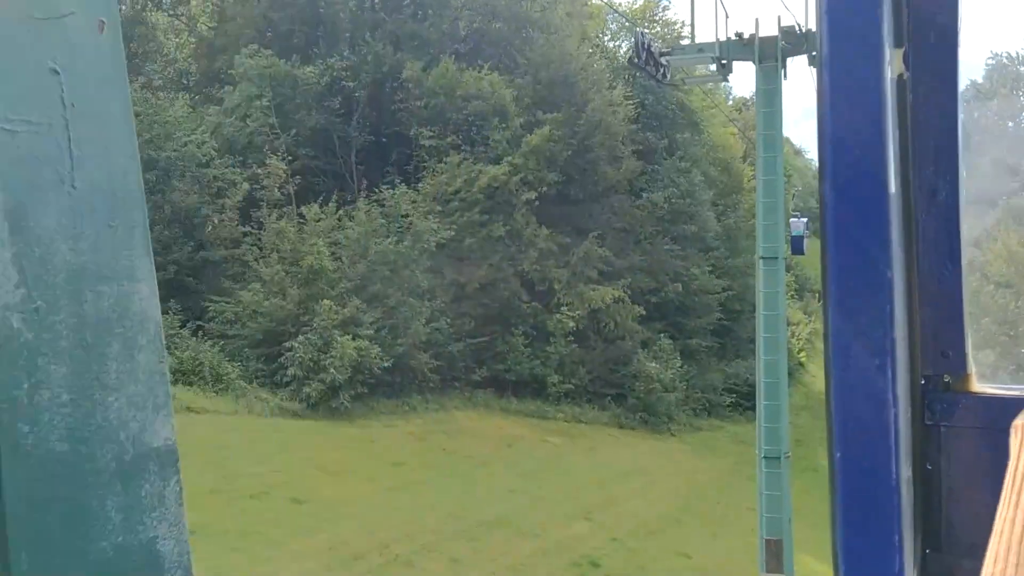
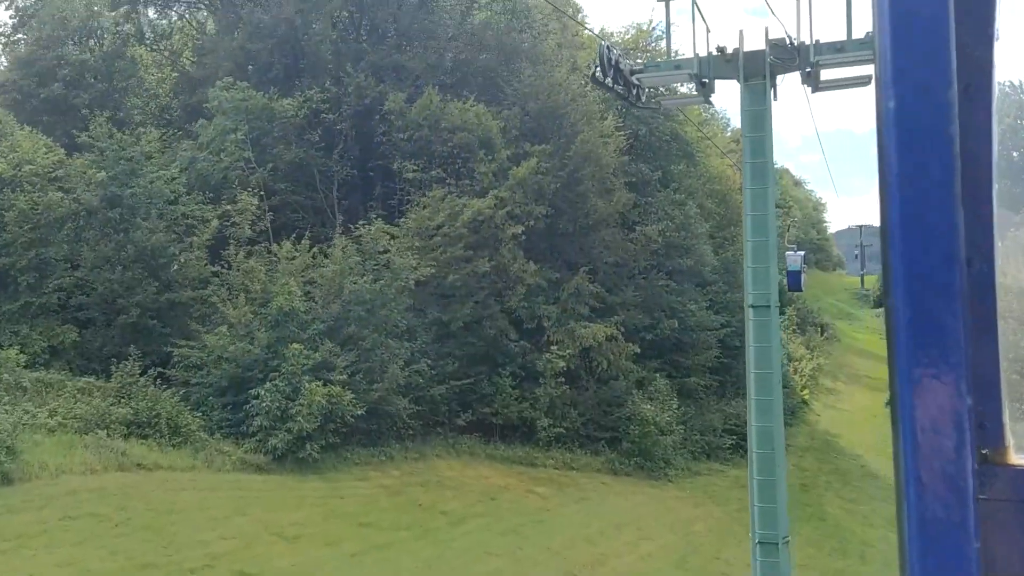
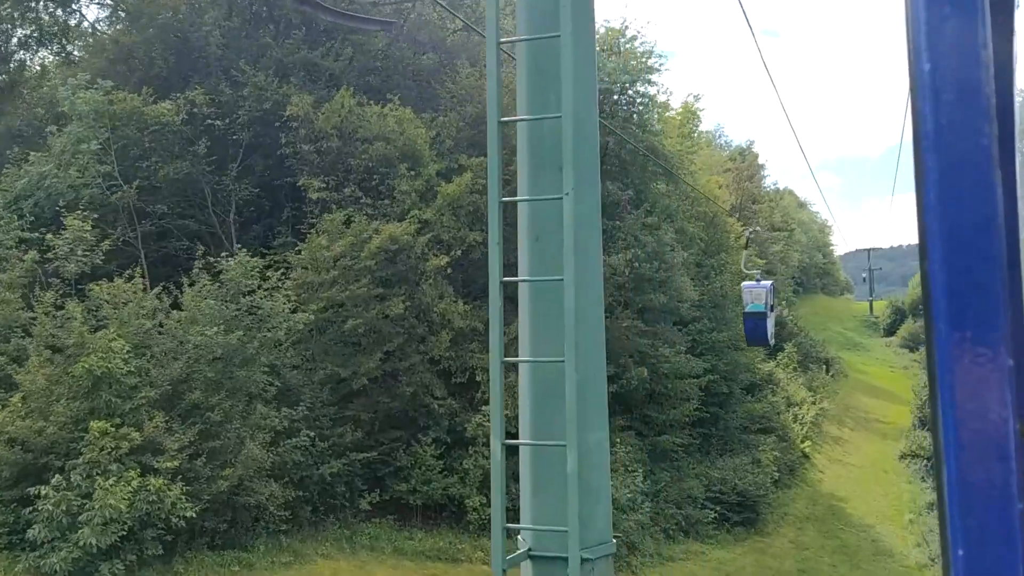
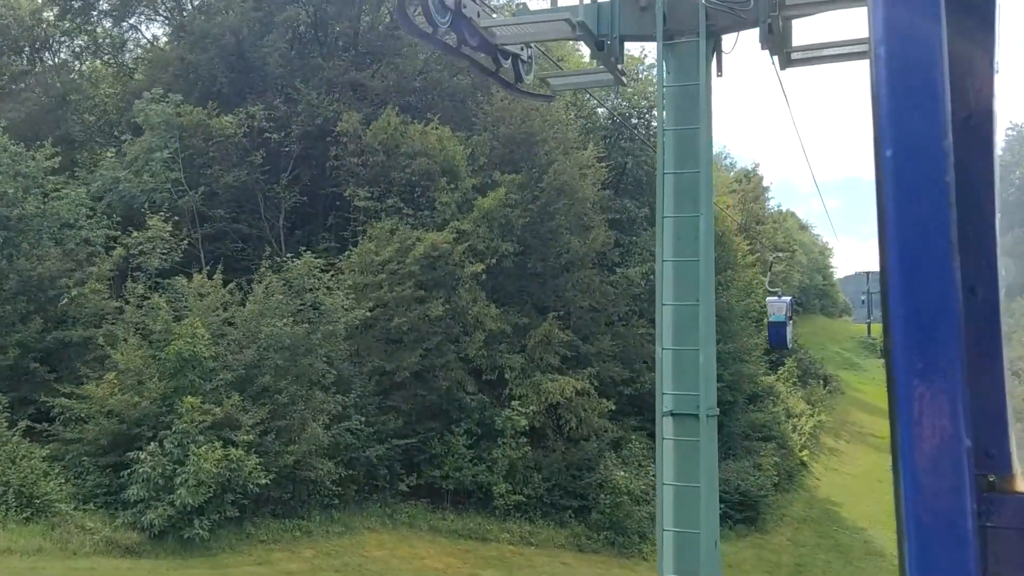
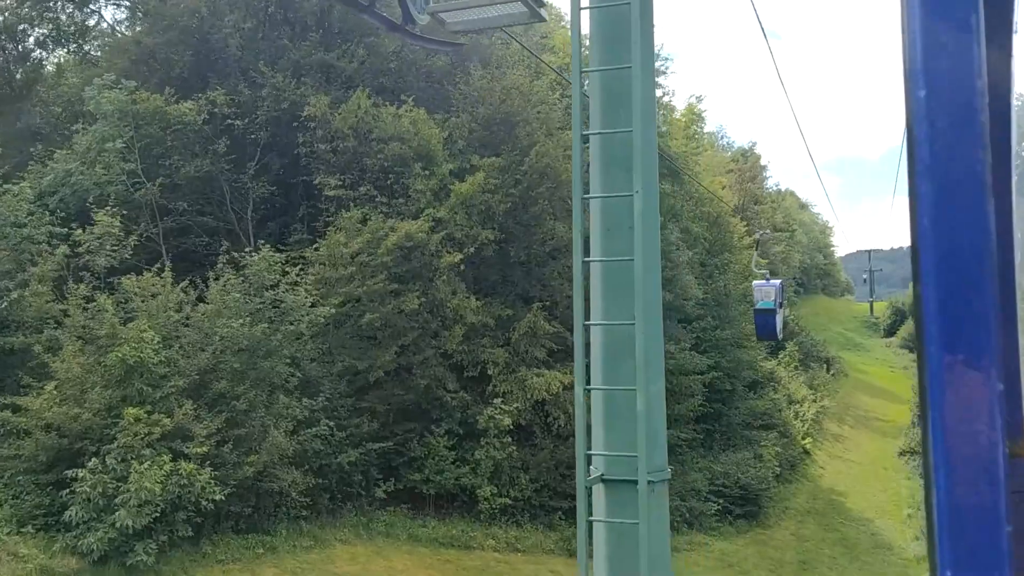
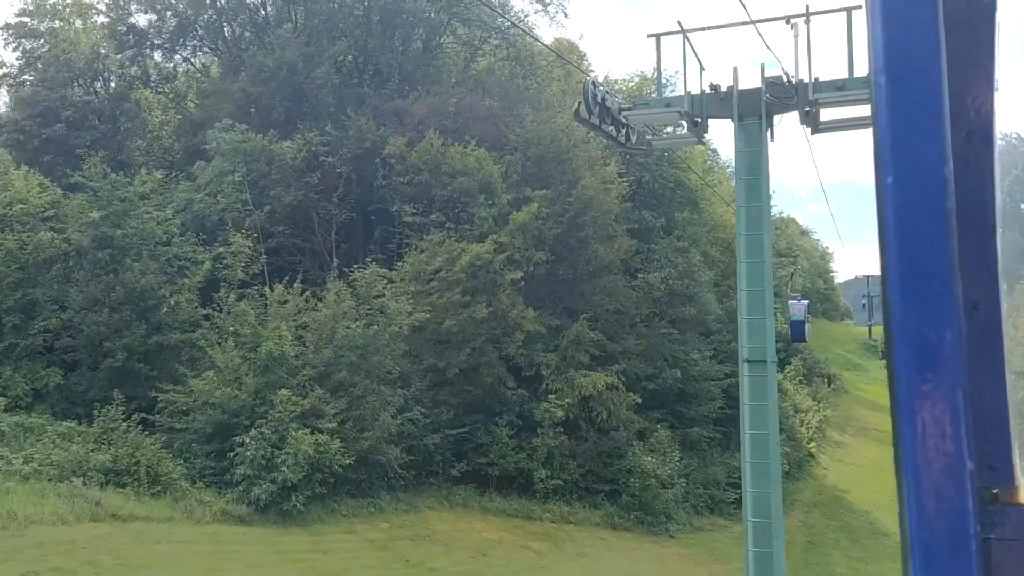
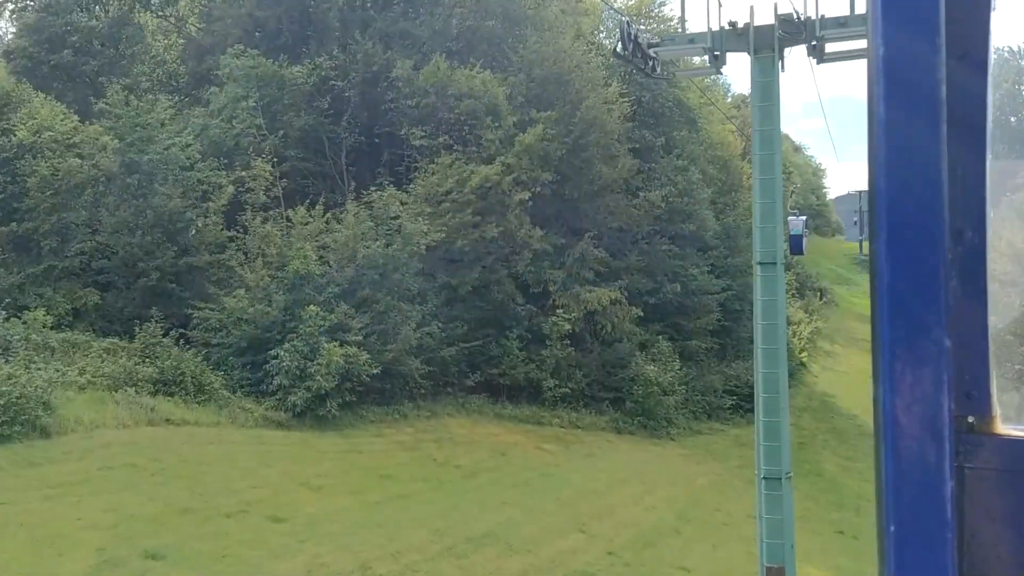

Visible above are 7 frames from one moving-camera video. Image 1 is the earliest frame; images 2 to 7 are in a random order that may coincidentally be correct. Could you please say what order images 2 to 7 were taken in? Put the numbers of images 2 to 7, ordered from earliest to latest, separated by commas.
7, 2, 6, 4, 5, 3
